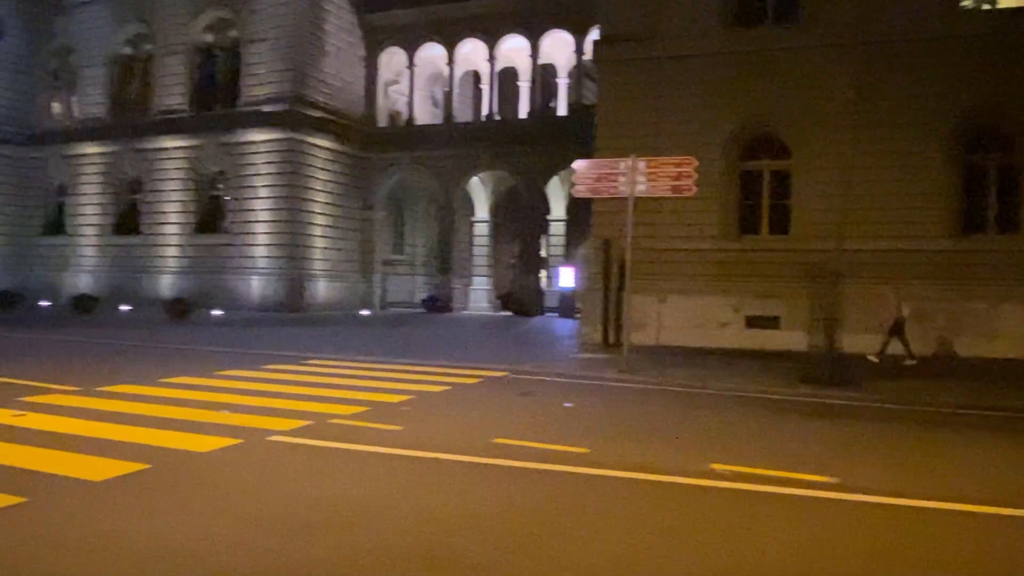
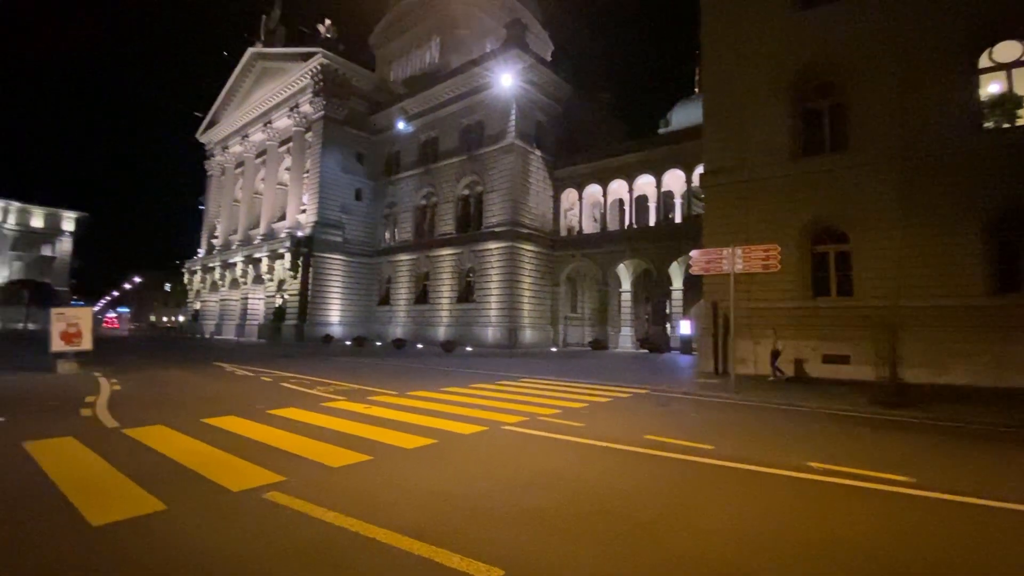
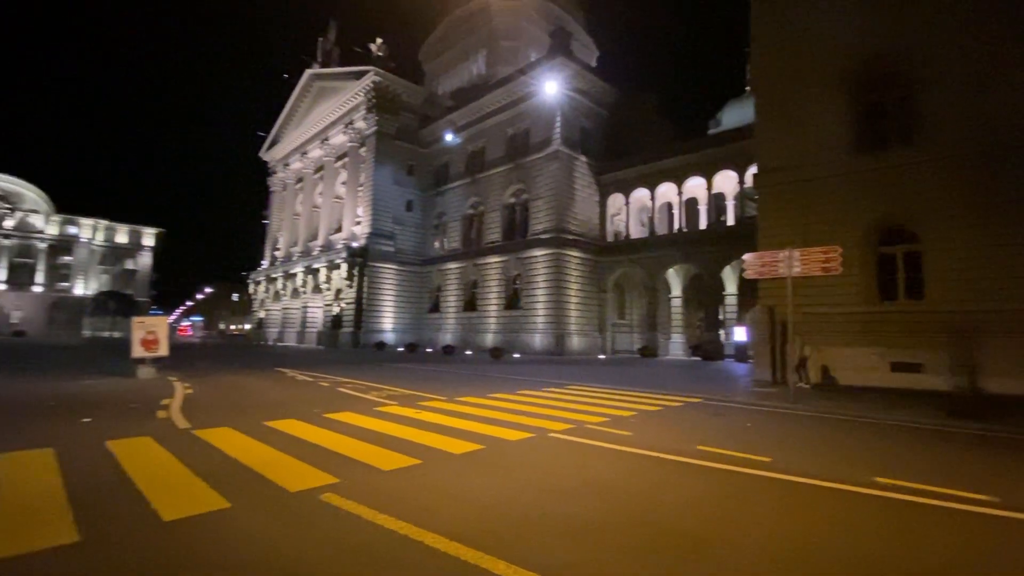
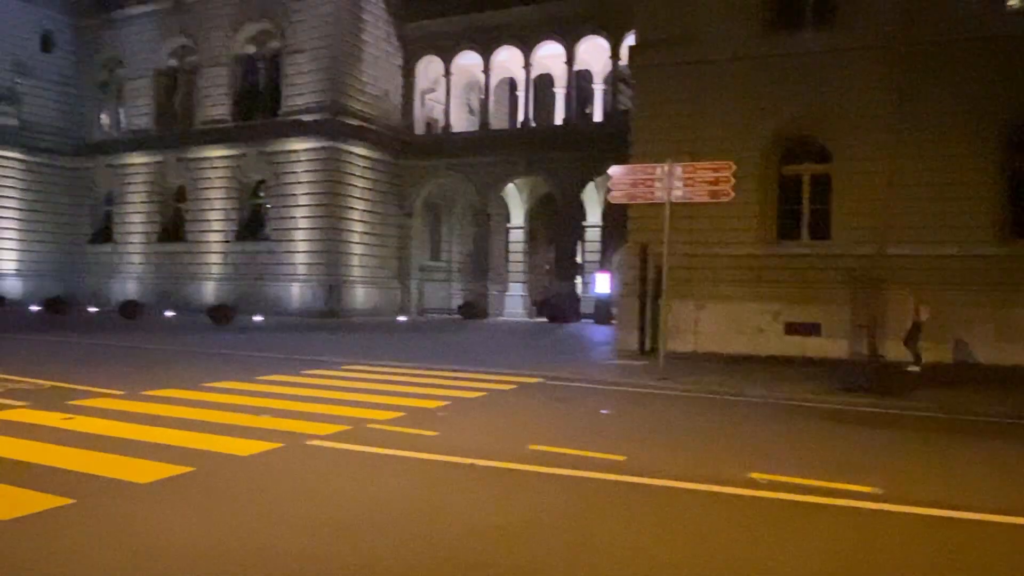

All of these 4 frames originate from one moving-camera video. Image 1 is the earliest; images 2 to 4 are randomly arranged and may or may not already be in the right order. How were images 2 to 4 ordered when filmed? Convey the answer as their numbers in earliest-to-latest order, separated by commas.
4, 2, 3
